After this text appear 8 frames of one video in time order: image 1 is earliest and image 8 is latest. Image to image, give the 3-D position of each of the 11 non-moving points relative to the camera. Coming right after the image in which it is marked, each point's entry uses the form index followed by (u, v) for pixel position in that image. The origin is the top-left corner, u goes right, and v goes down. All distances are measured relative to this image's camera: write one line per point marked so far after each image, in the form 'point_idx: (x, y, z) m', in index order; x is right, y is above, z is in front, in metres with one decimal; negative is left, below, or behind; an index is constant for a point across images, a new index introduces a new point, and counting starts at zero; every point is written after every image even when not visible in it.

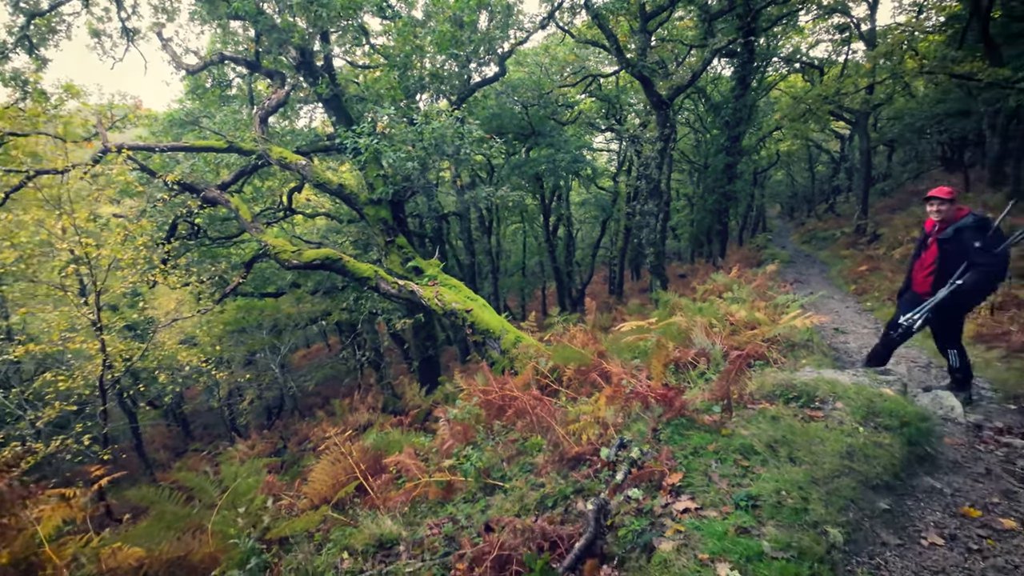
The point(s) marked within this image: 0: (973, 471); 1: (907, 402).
0: (+3.2, -1.3, +3.4) m
1: (+3.1, -0.9, +3.8) m
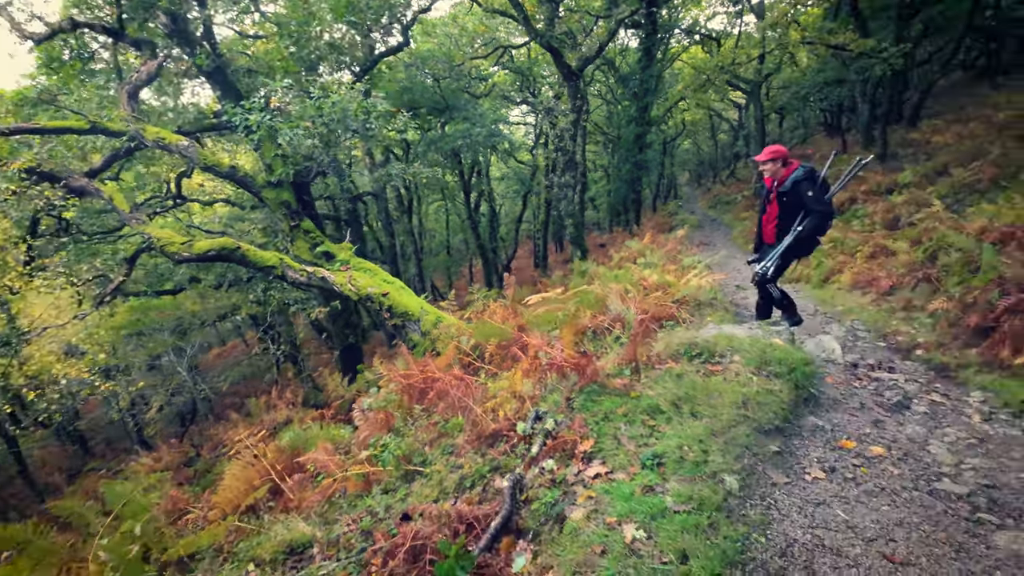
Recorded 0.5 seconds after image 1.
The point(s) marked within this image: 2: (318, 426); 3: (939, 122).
0: (+2.6, -0.9, +3.7) m
1: (+2.4, -0.5, +4.1) m
2: (-3.0, -2.2, +7.7) m
3: (+16.7, +6.5, +19.0) m
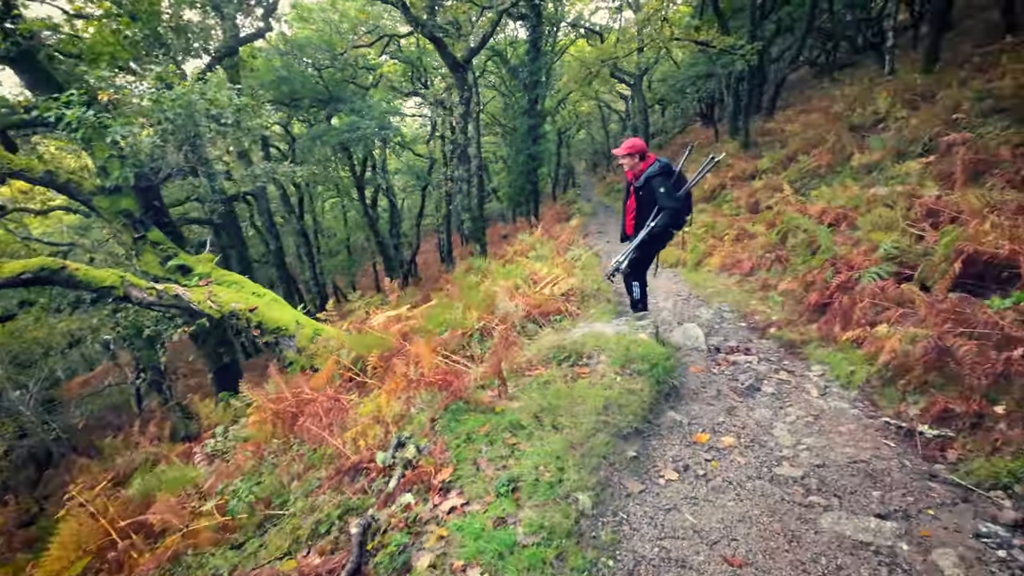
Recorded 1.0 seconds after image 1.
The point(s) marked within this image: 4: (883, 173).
0: (+1.5, -0.8, +3.8) m
1: (+1.3, -0.5, +4.2) m
2: (-4.6, -2.5, +6.8) m
3: (+12.2, +7.7, +21.3) m
4: (+7.5, +2.3, +9.8) m
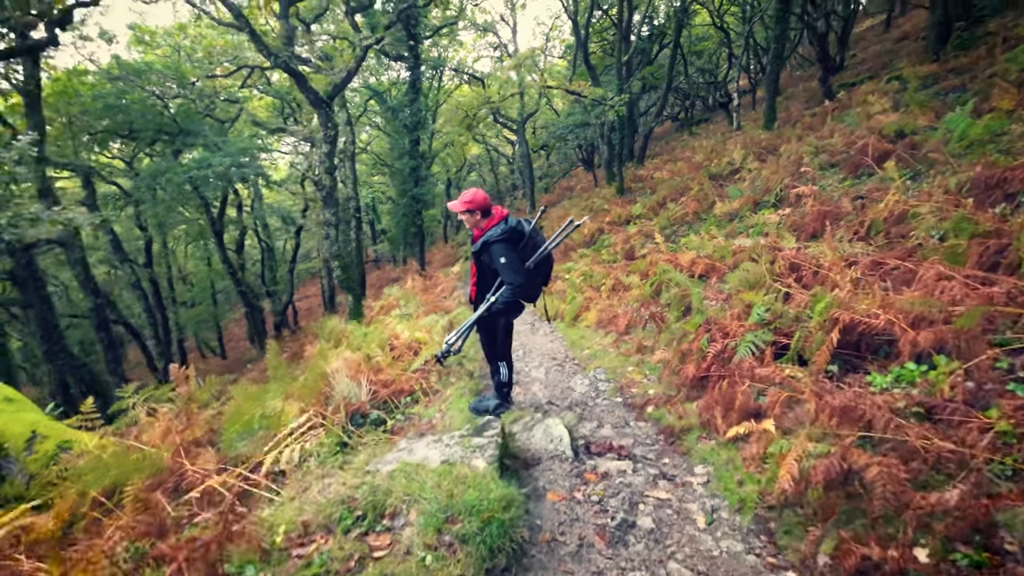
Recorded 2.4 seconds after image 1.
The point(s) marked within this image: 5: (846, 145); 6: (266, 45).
0: (+0.3, -1.5, +2.7) m
1: (-0.1, -1.2, +3.1) m
2: (-6.2, -3.5, +4.2) m
3: (+6.8, +5.9, +22.6) m
4: (+4.7, +1.3, +10.0) m
5: (+7.3, +3.1, +10.6) m
6: (-7.7, +7.6, +15.1) m
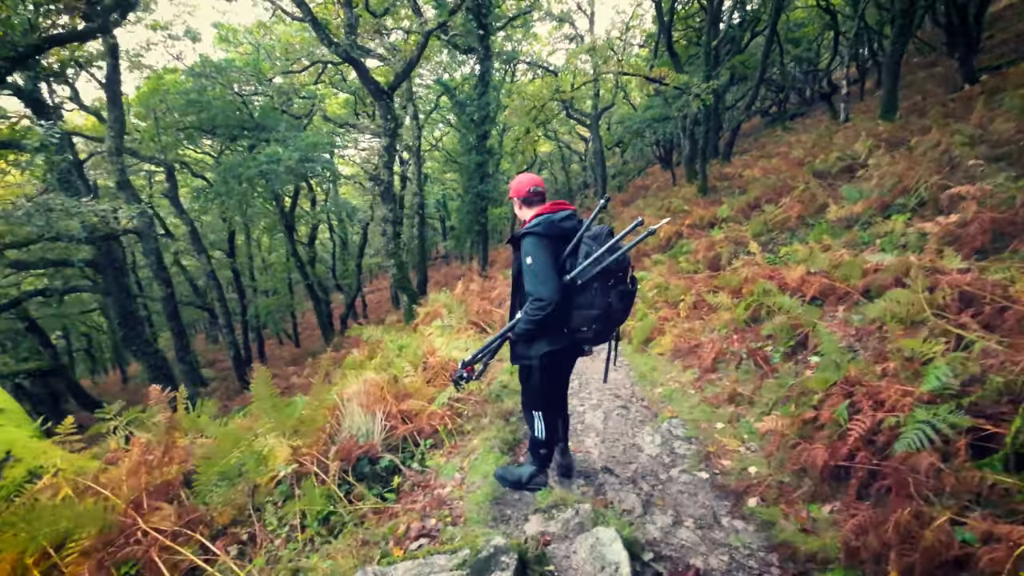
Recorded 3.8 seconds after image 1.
0: (+0.3, -1.7, +1.3) m
1: (0.0, -1.4, +1.7) m
2: (-6.1, -3.4, +3.7) m
3: (+9.7, +5.4, +20.0) m
4: (+5.8, +0.9, +7.9) m
5: (+8.4, +2.6, +8.2) m
6: (-5.6, +7.7, +14.7) m
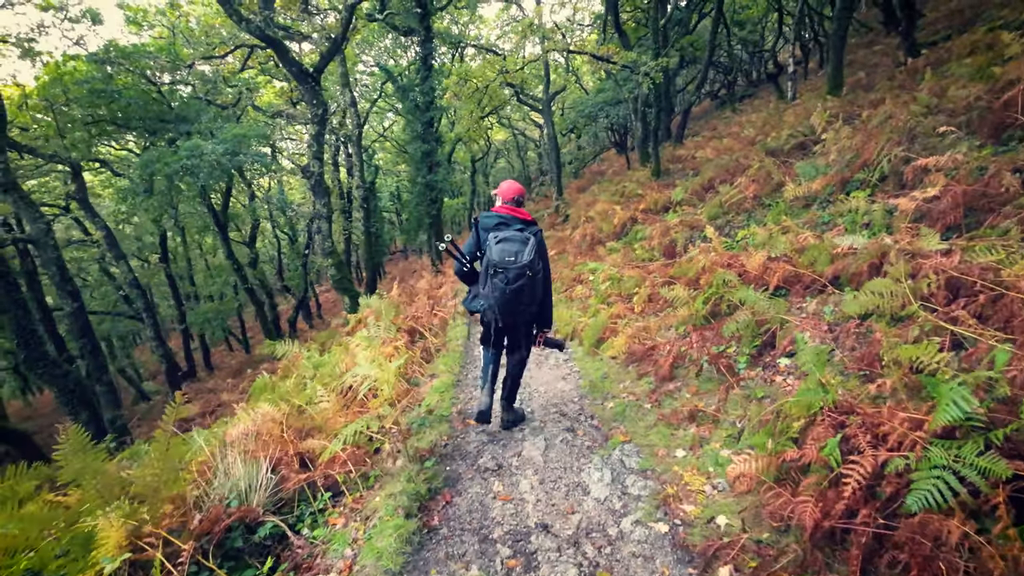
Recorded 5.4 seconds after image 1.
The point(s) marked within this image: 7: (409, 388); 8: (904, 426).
0: (-0.1, -1.8, +0.4) m
1: (-0.5, -1.5, +0.8) m
2: (-6.5, -3.8, +2.3) m
3: (+7.6, +6.0, +19.6) m
4: (+4.8, +1.2, +7.3) m
5: (+7.3, +3.0, +7.7) m
6: (-7.3, +7.5, +13.1) m
7: (-1.2, -1.2, +5.8) m
8: (+2.1, -0.7, +2.7) m
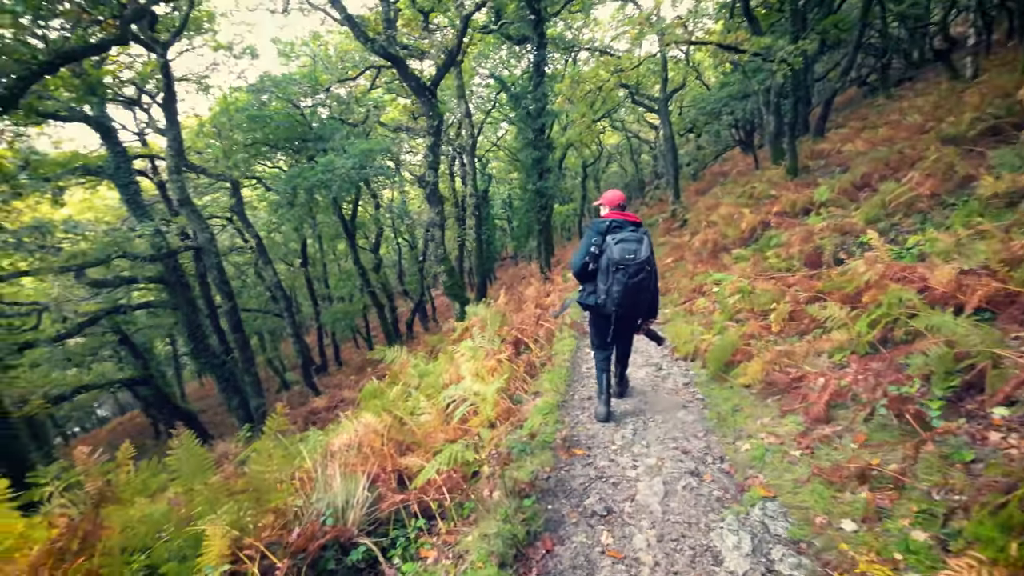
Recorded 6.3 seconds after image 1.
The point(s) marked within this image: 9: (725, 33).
0: (-0.1, -1.9, -0.1) m
1: (-0.4, -1.6, +0.4) m
2: (-6.0, -3.8, +3.2) m
3: (+11.8, +5.5, +17.0) m
4: (+6.2, +0.9, +5.6) m
5: (+8.8, +2.7, +5.5) m
6: (-4.2, +7.4, +14.0) m
7: (0.0, -1.3, +5.5) m
8: (+2.5, -0.9, +1.7) m
9: (+7.4, +9.0, +17.1) m
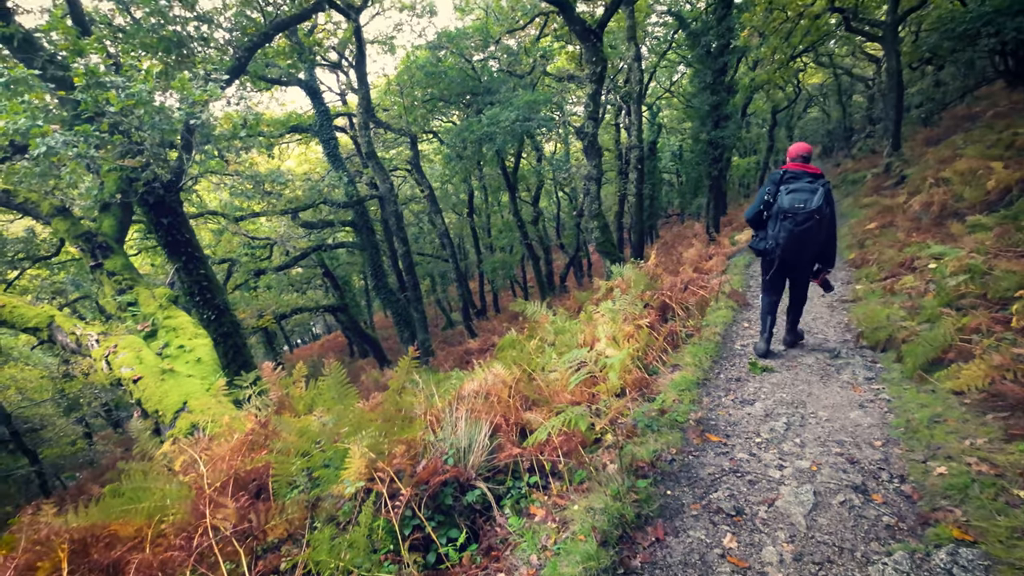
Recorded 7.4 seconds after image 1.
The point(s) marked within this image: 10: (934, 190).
0: (-0.5, -1.9, 0.0) m
1: (-0.6, -1.6, +0.5) m
2: (-5.1, -3.1, +5.1) m
3: (+16.6, +5.8, +11.7) m
4: (+7.5, +0.8, +3.1) m
5: (+10.0, +2.3, +2.0) m
6: (+0.6, +8.7, +13.6) m
7: (+1.4, -0.9, +5.1) m
8: (+2.6, -1.0, +0.7) m
9: (+12.7, +9.6, +12.7) m
10: (+9.0, +2.1, +10.4) m
